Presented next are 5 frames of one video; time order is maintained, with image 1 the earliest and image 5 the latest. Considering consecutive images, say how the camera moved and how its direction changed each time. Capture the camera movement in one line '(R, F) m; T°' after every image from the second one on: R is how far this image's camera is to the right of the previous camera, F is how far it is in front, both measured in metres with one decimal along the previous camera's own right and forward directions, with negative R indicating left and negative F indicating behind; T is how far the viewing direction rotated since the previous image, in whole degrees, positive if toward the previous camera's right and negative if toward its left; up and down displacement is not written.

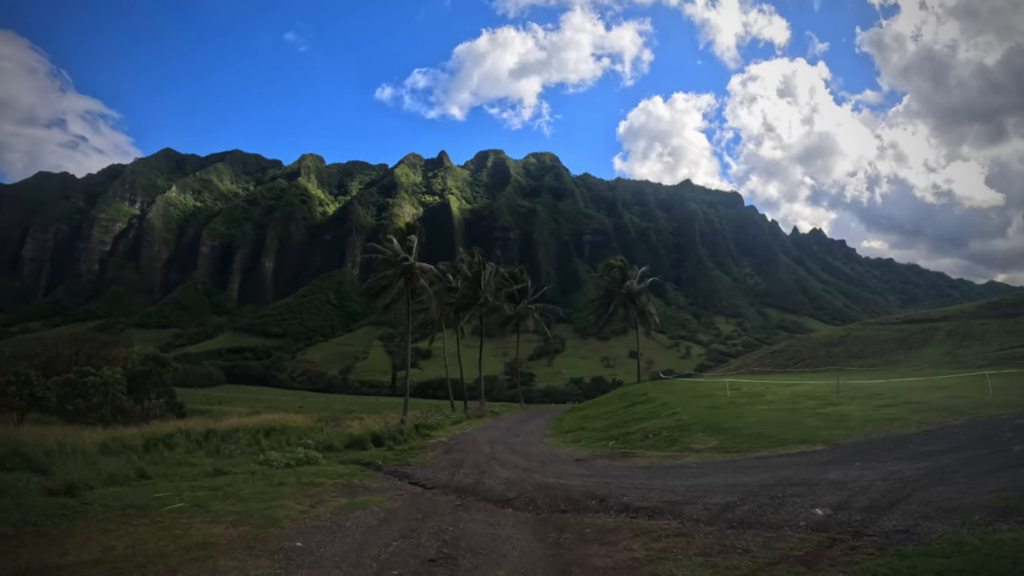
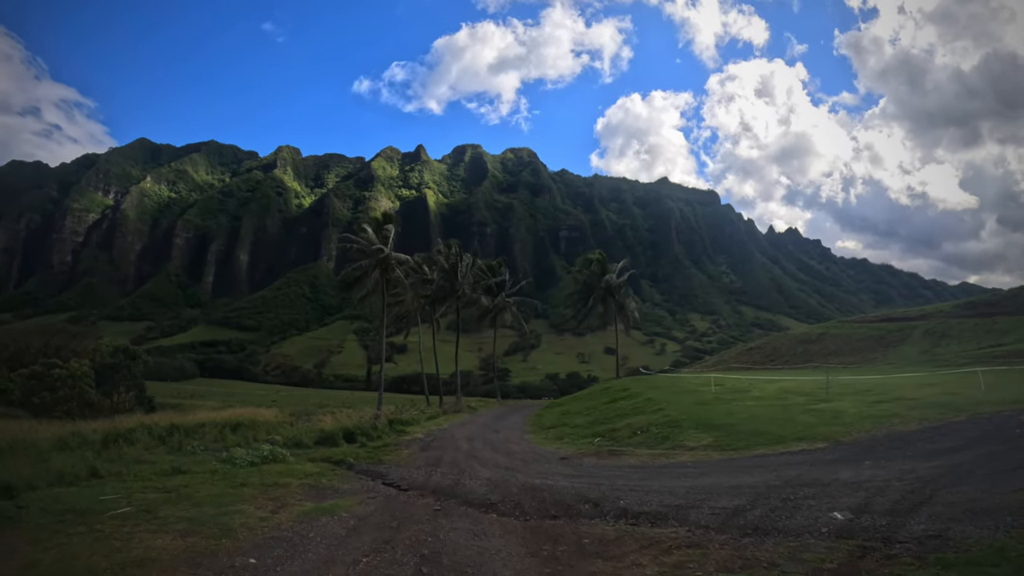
(-0.1, +0.9) m; +2°
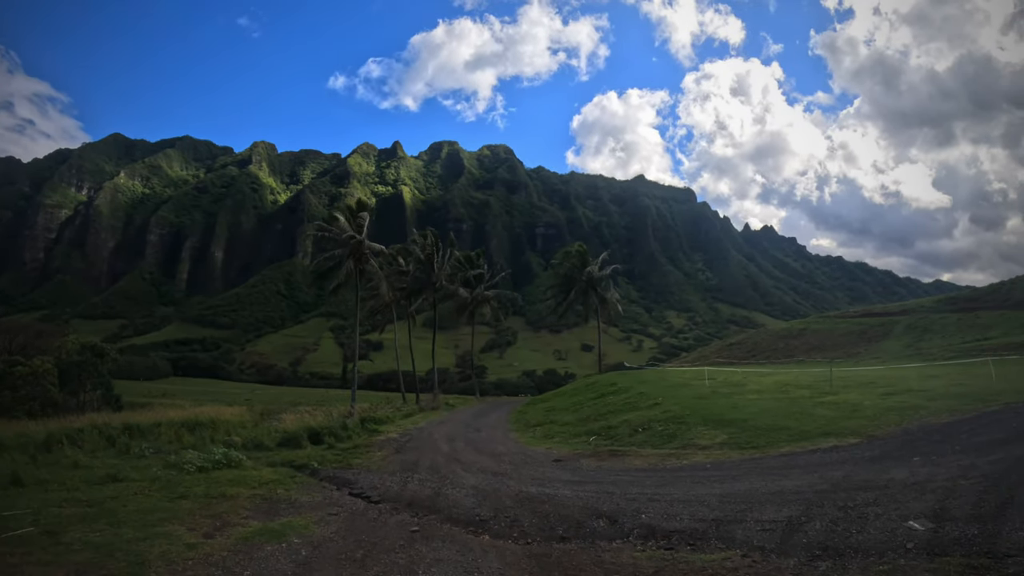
(-0.2, +1.6) m; +2°
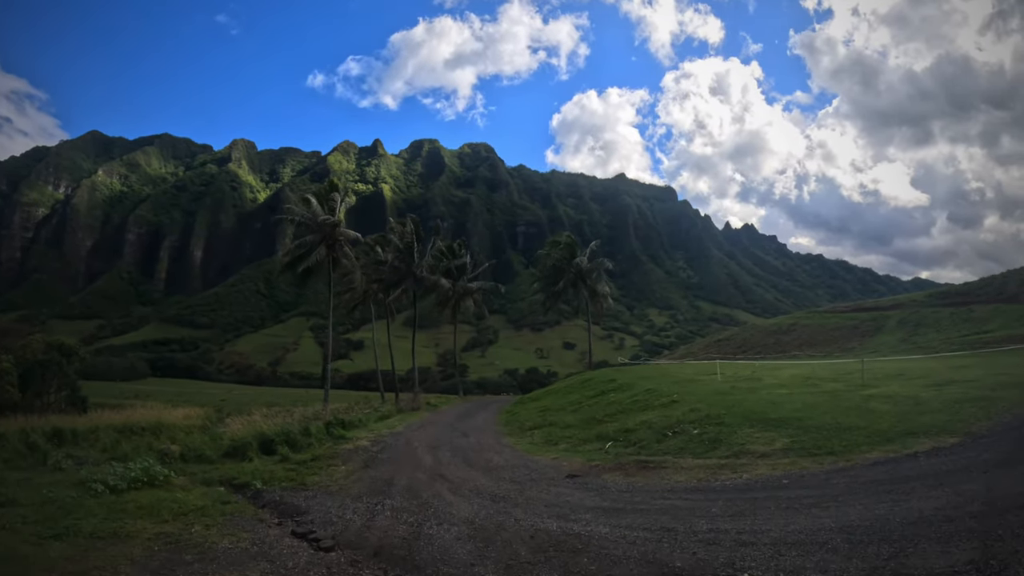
(-0.3, +2.5) m; +2°
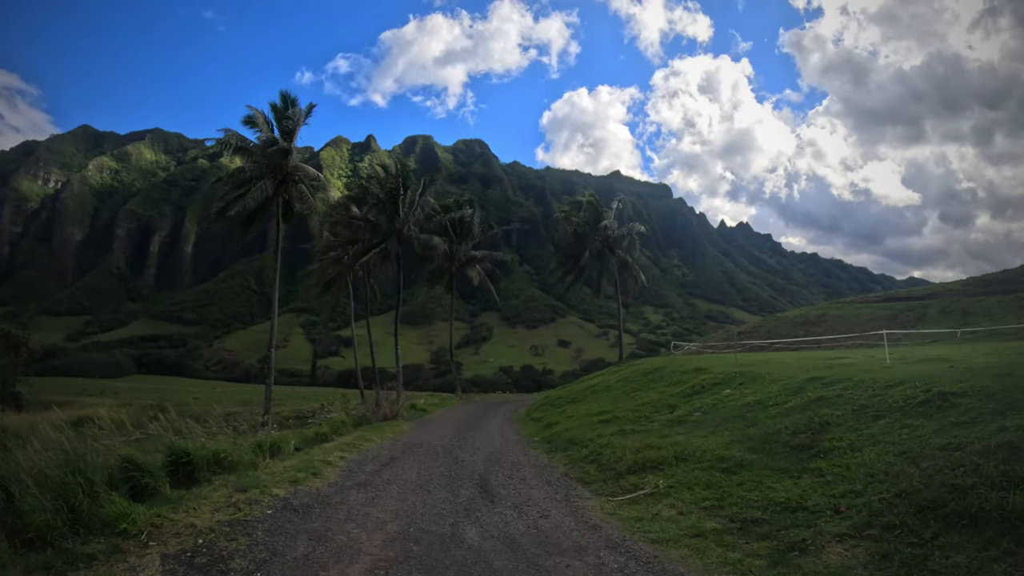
(-1.8, +5.3) m; +1°
